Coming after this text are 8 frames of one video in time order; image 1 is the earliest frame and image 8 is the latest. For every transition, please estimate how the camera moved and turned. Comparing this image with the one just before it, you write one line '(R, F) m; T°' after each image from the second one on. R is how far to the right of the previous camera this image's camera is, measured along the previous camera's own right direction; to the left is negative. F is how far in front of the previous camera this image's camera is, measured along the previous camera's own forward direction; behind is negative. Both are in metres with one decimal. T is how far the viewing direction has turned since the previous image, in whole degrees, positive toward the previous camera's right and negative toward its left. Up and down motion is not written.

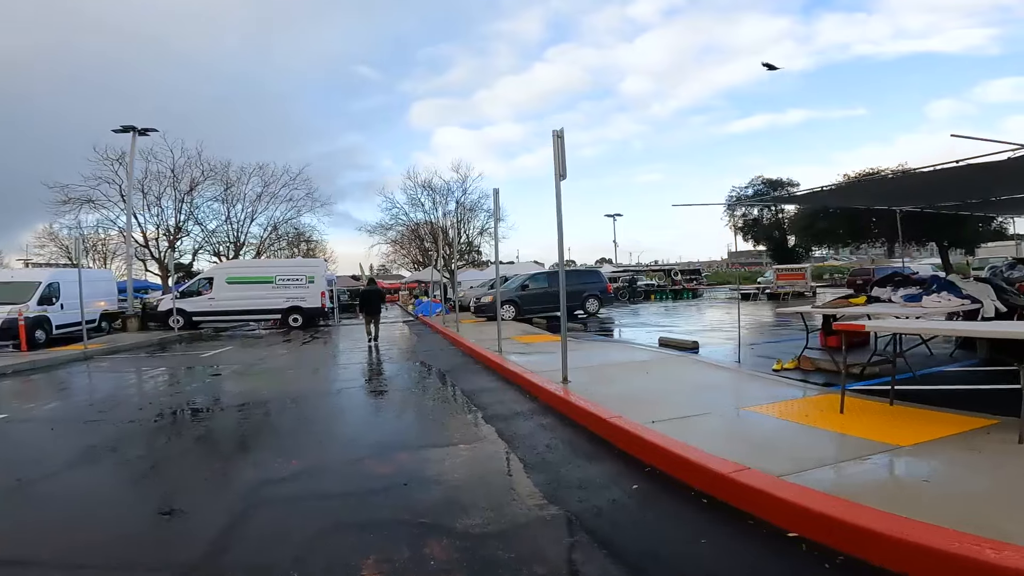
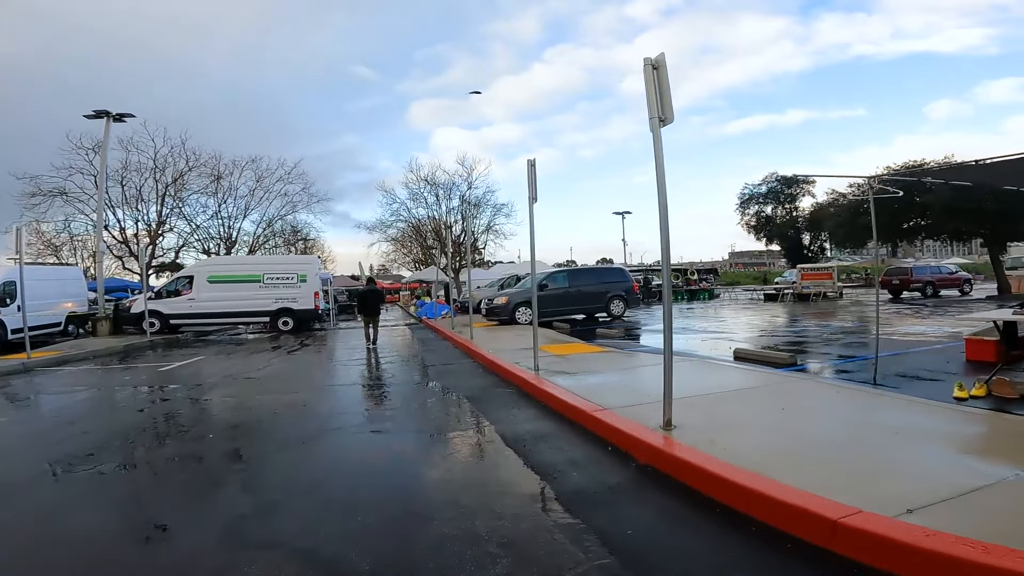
(-0.5, +2.0) m; 0°
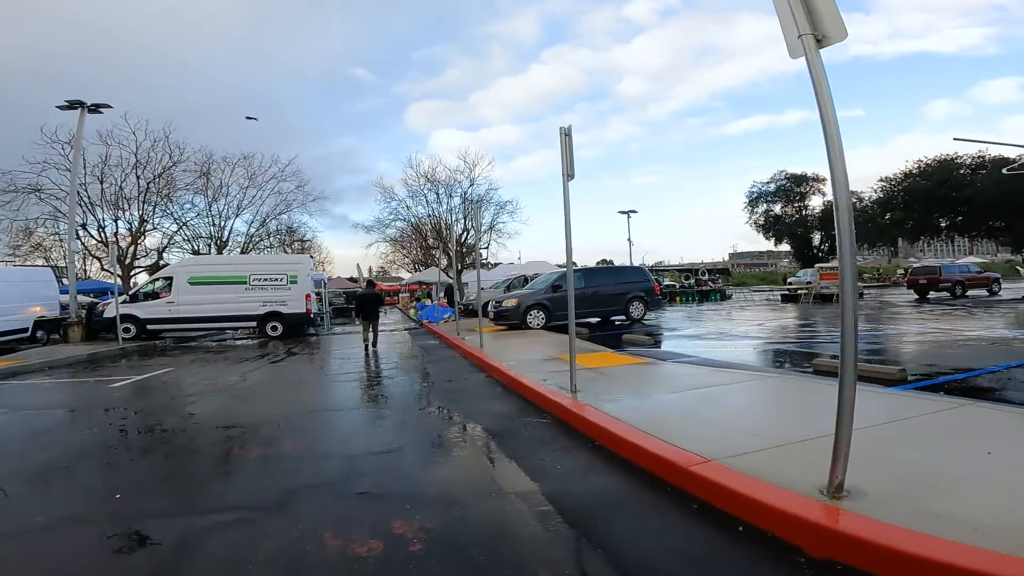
(-0.3, +1.4) m; 0°
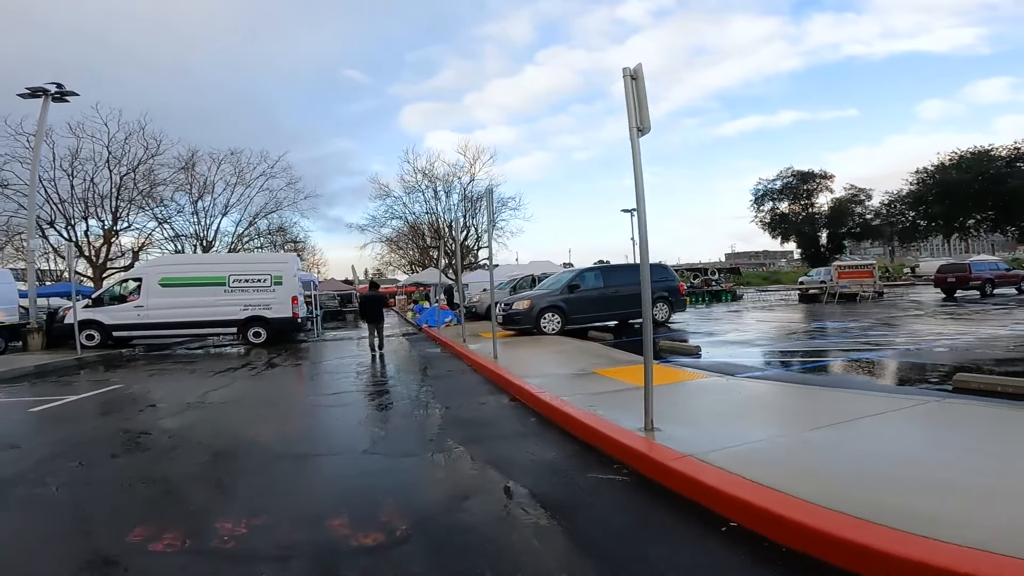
(-0.4, +1.6) m; 0°
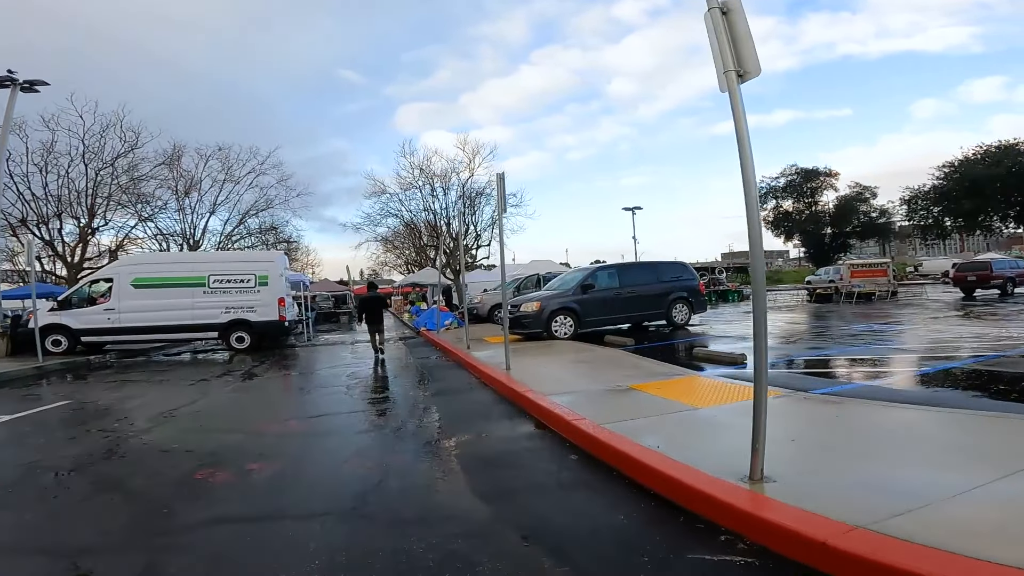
(-0.2, +1.1) m; 0°
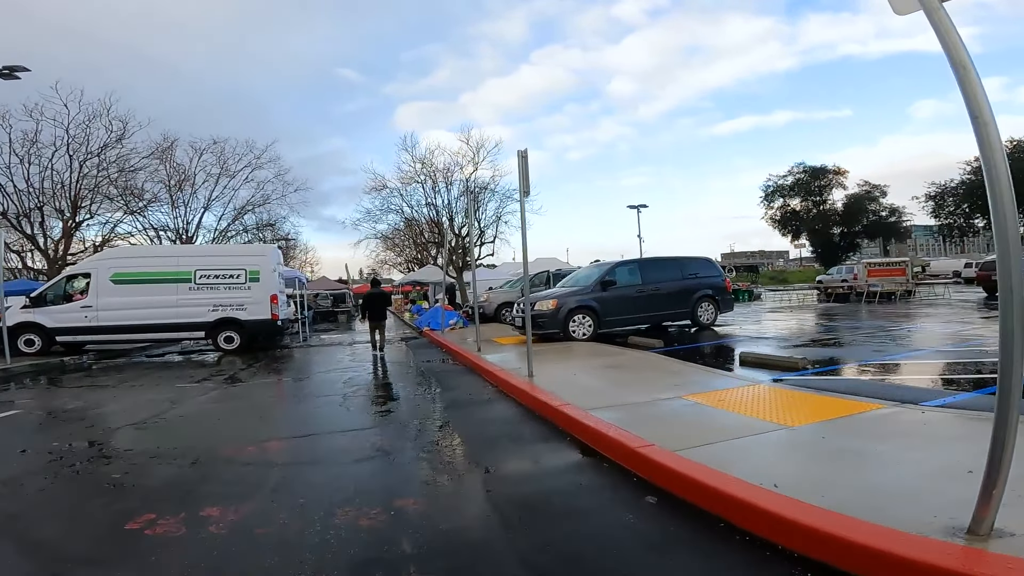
(-0.3, +1.0) m; 0°
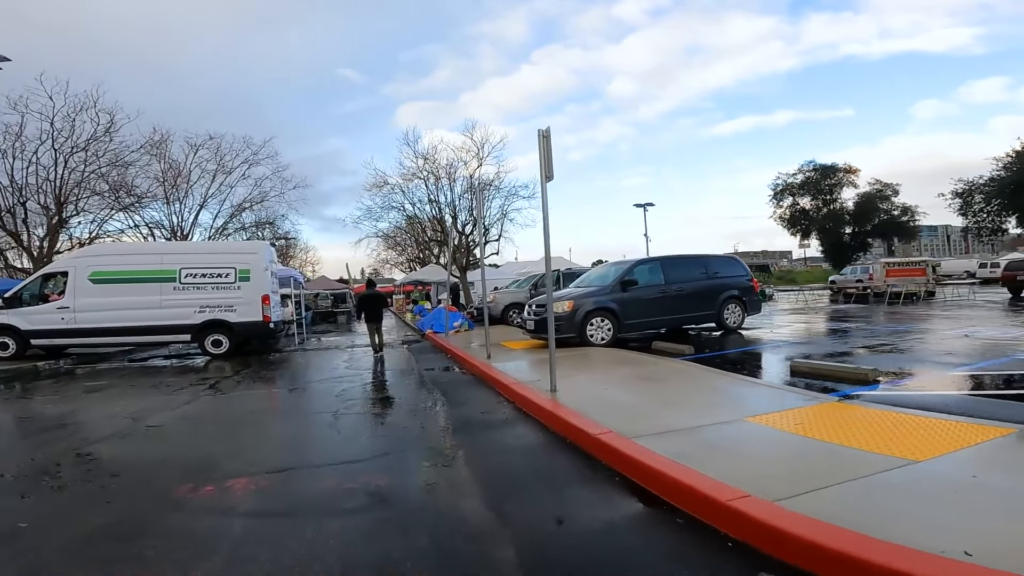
(-0.2, +0.9) m; 0°
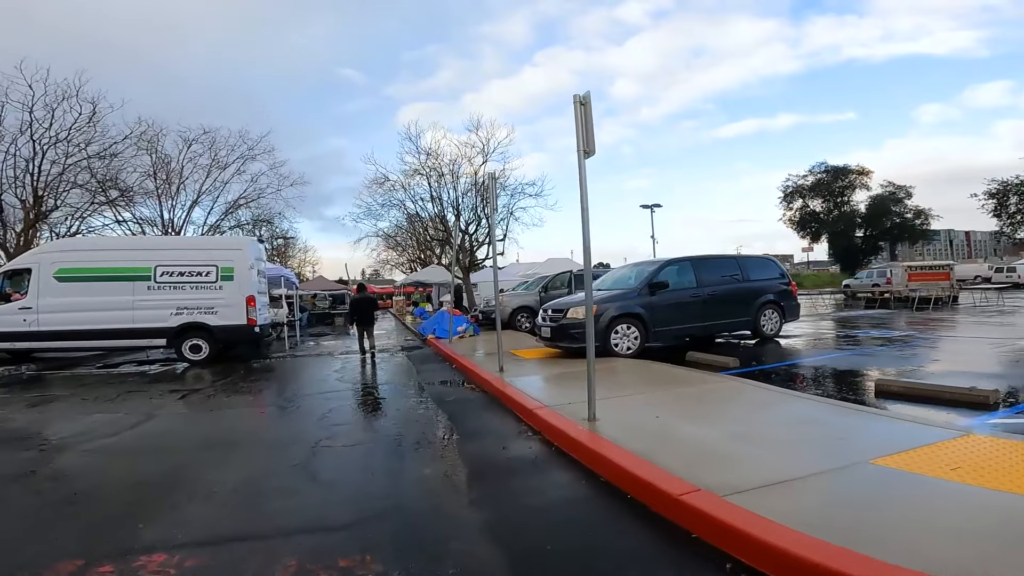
(-0.2, +1.1) m; 0°
